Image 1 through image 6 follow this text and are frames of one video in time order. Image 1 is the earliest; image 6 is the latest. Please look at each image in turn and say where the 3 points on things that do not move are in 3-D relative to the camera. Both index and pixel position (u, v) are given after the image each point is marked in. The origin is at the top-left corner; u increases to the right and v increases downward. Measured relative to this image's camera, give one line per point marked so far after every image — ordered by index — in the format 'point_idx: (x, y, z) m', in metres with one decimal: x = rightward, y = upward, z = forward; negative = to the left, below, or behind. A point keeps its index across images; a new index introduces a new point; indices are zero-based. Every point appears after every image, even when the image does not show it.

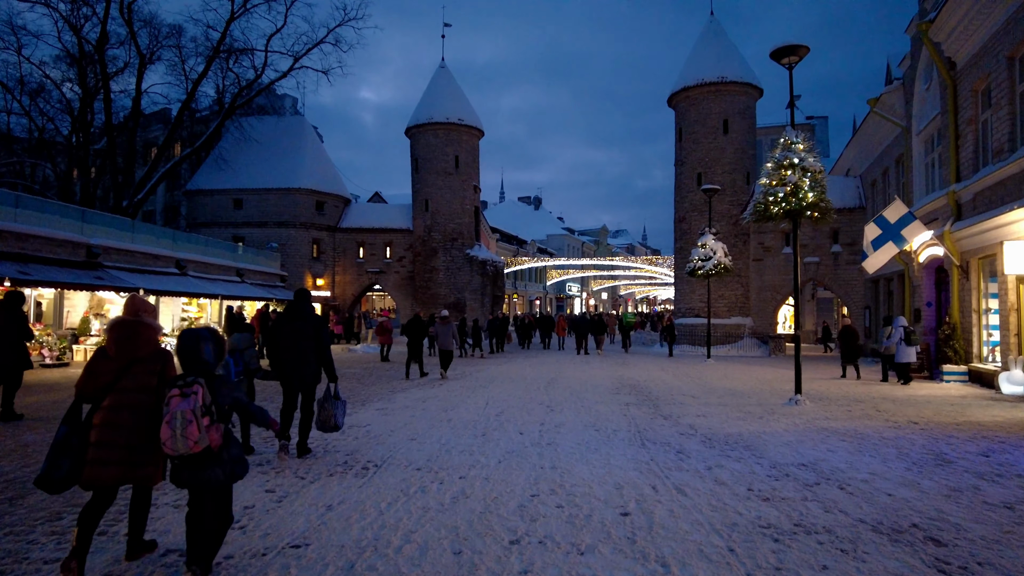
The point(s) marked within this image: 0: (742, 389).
0: (+4.9, -2.1, +13.6) m
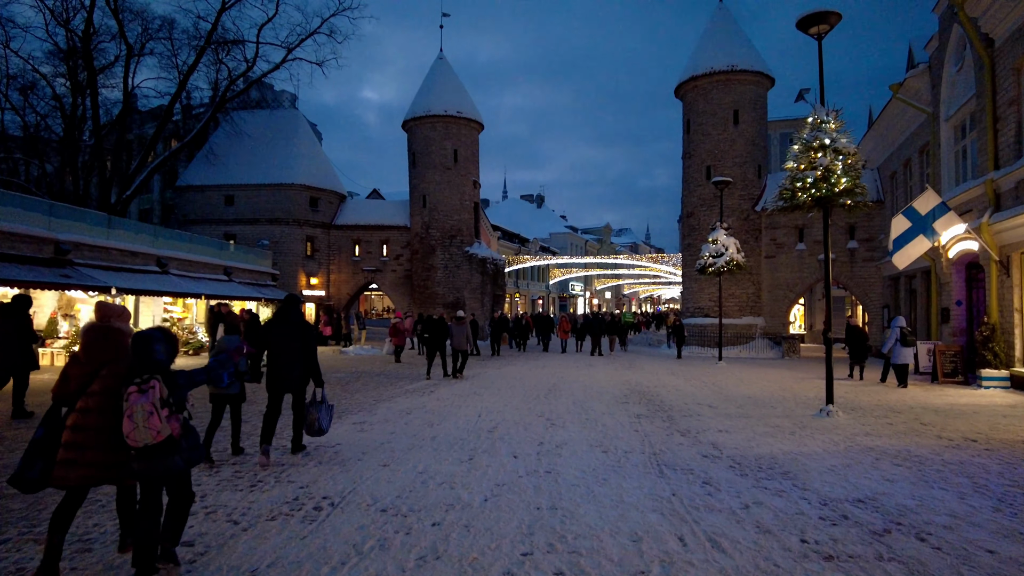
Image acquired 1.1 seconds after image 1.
0: (+4.8, -2.1, +12.3) m
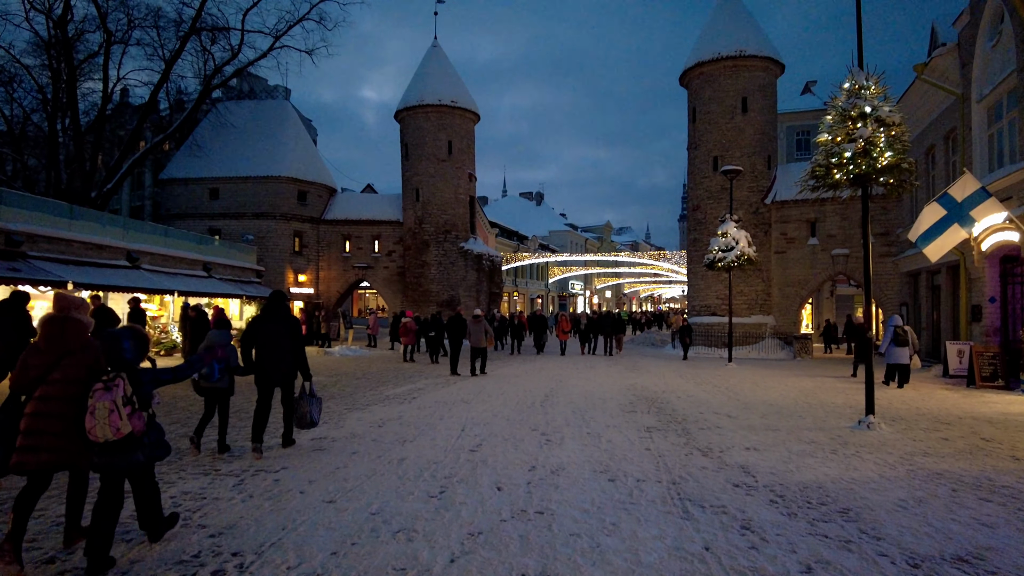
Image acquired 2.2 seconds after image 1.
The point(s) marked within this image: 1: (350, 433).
0: (+4.7, -2.0, +11.0) m
1: (-2.0, -1.8, +8.0) m
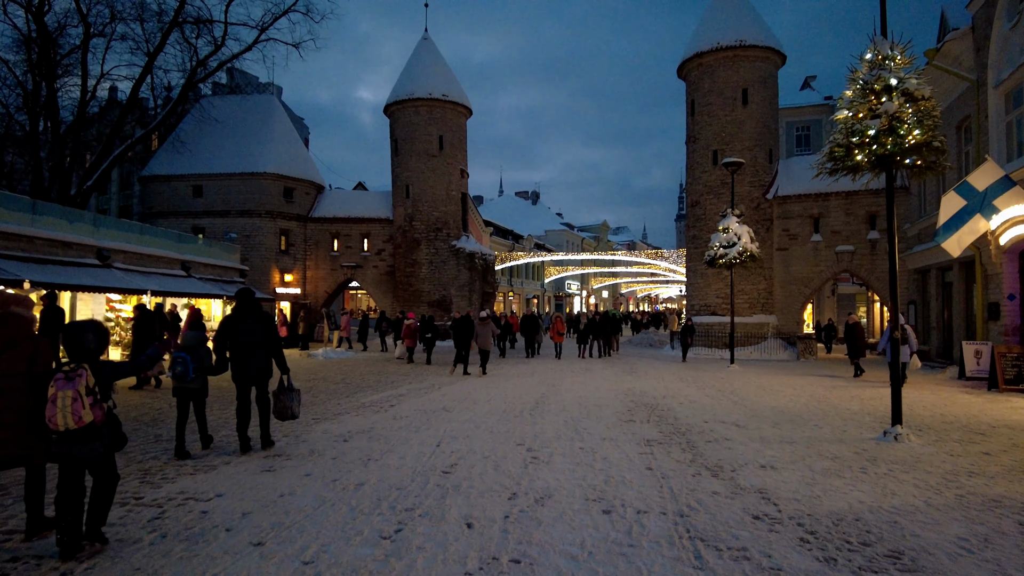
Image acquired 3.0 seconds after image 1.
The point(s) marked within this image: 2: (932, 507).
0: (+4.5, -1.9, +10.0) m
1: (-2.2, -1.8, +7.0) m
2: (+3.2, -1.7, +4.9) m
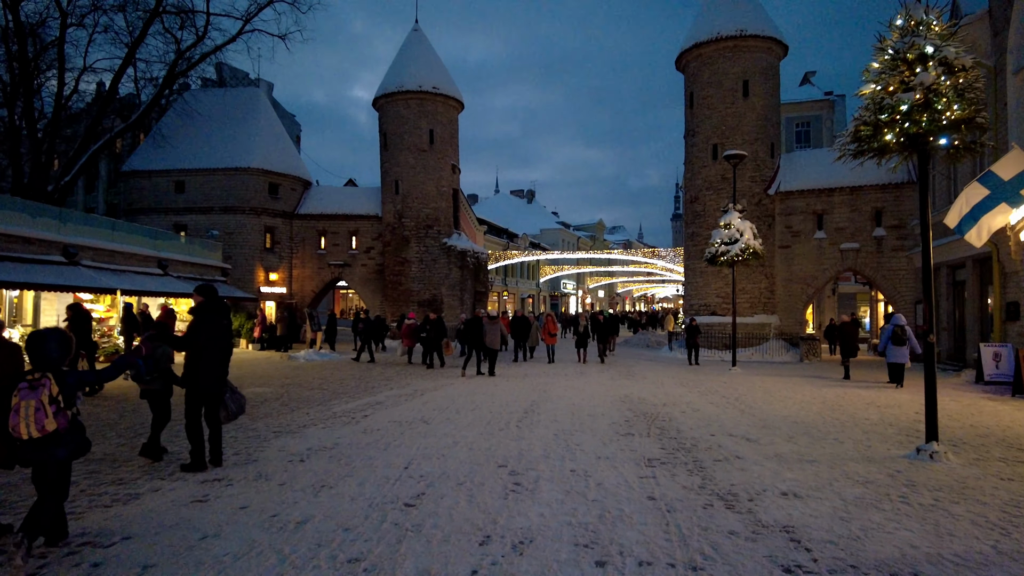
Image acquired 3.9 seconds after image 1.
0: (+4.3, -1.9, +9.1) m
1: (-2.4, -1.7, +6.0) m
2: (+3.0, -1.6, +3.9) m
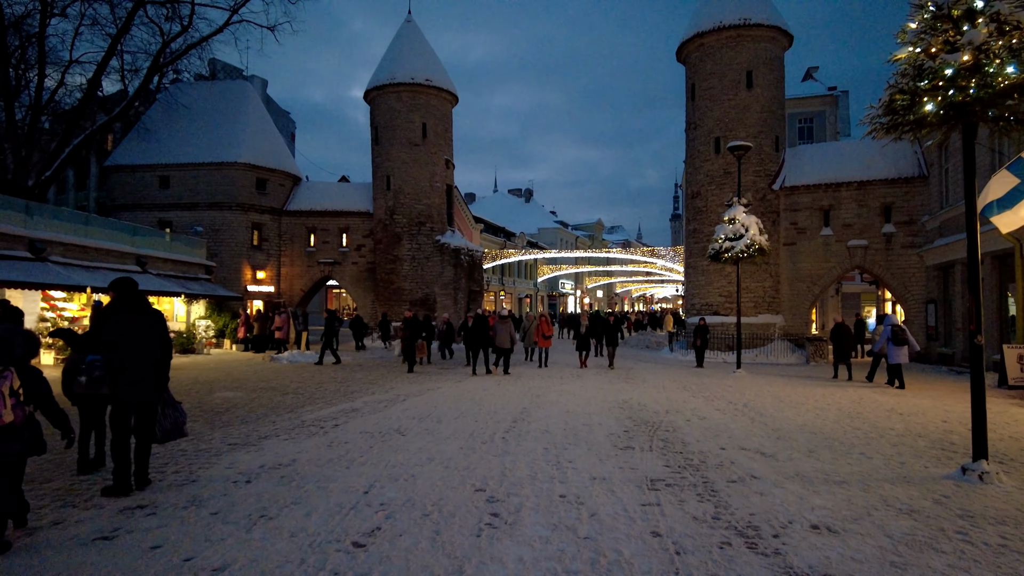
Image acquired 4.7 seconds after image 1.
0: (+4.1, -1.8, +8.2) m
1: (-2.6, -1.7, +5.1) m
2: (+2.8, -1.6, +3.0) m
